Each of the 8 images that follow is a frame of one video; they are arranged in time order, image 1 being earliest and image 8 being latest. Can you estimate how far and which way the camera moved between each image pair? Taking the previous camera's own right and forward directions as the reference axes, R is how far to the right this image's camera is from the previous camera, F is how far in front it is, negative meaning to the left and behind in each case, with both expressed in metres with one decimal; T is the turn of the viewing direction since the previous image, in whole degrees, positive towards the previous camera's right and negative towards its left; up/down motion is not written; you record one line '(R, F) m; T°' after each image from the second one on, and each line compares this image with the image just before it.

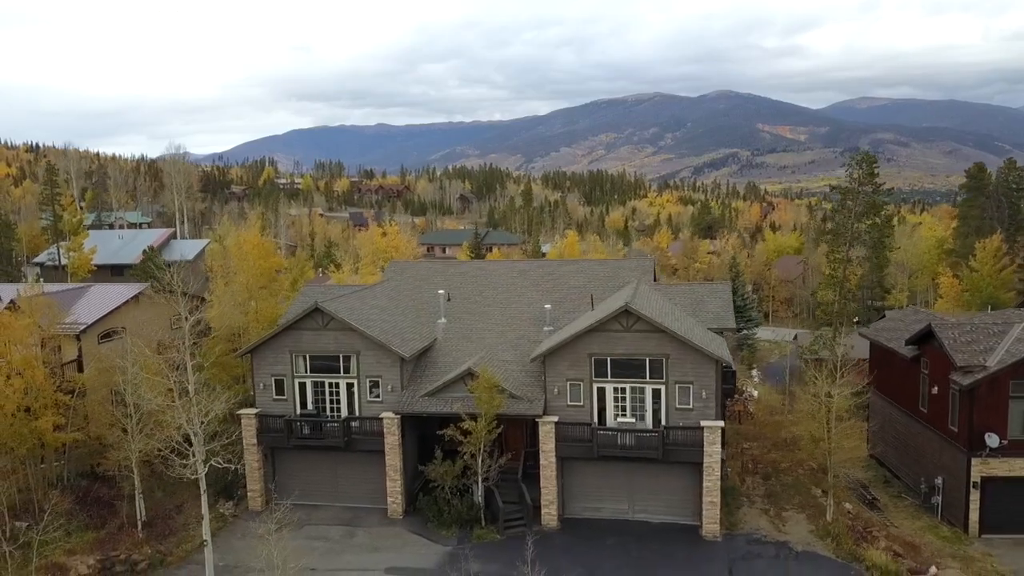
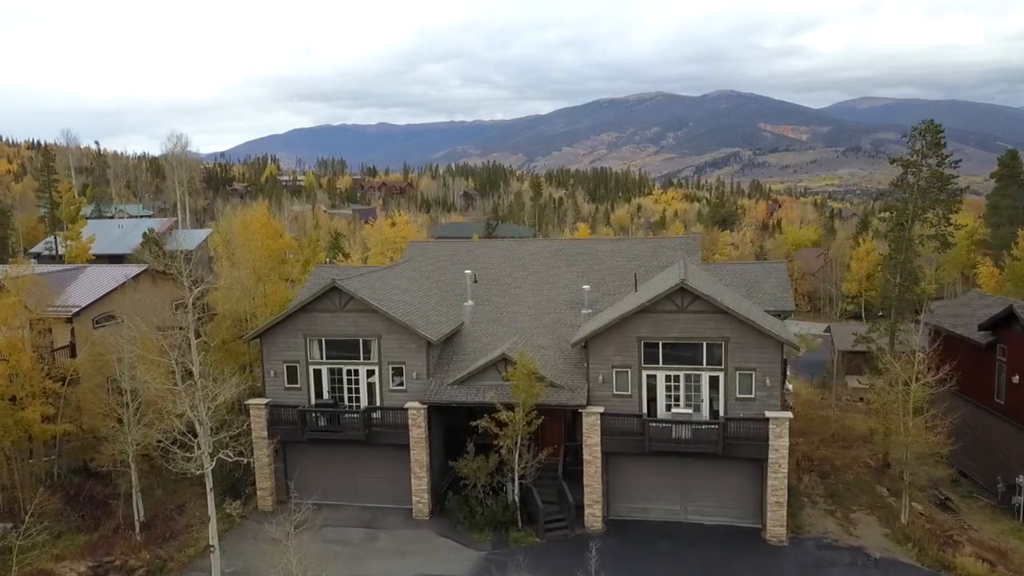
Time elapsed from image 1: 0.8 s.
(-1.4, +3.0) m; 0°
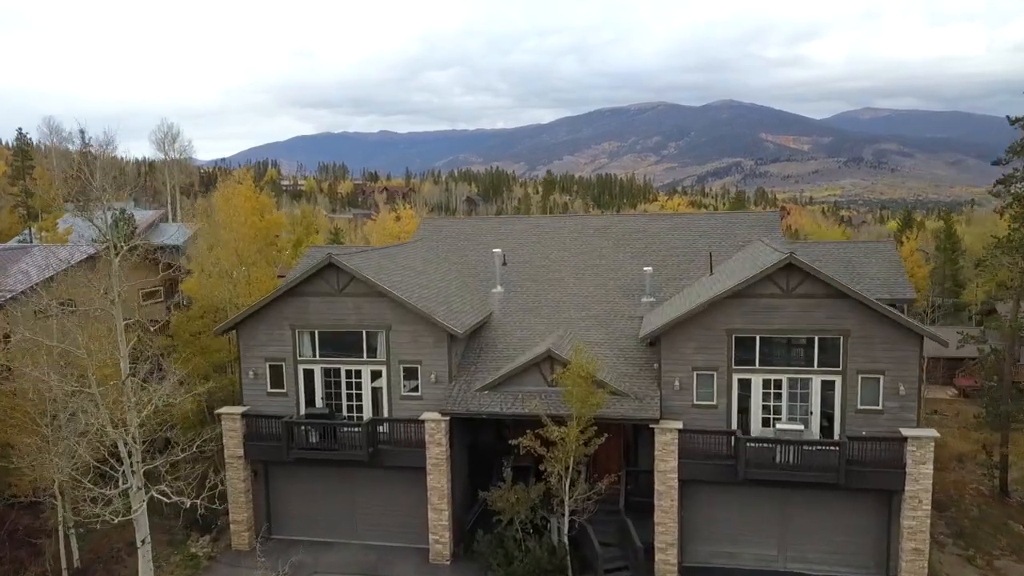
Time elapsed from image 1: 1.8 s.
(-1.3, +6.2) m; 0°
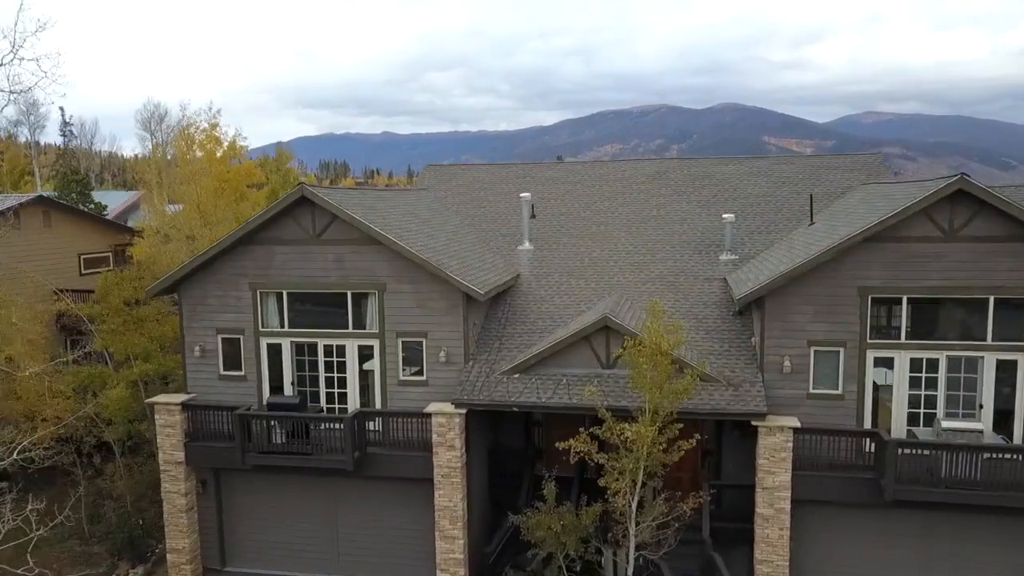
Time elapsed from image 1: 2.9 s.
(-0.8, +5.9) m; 0°
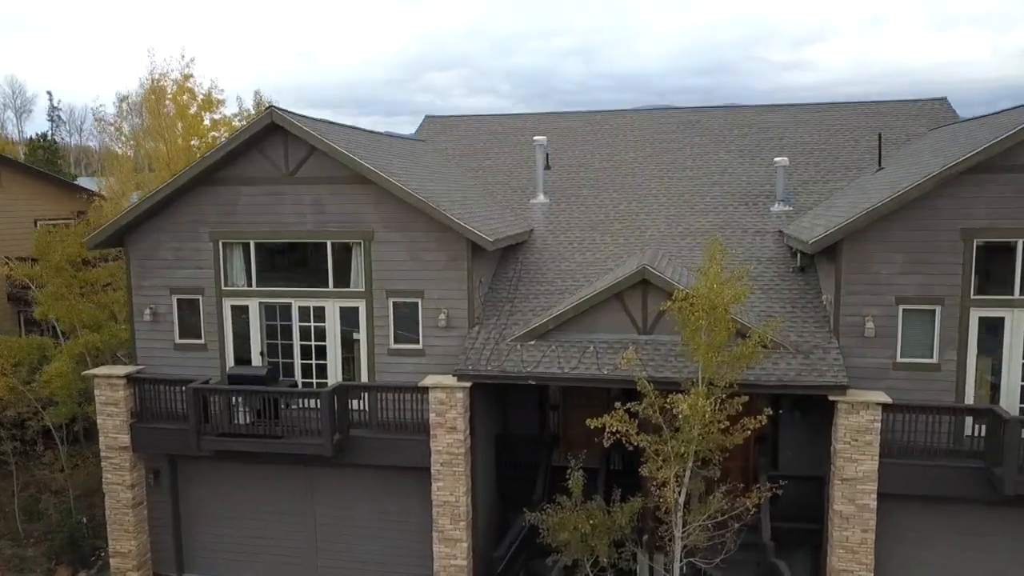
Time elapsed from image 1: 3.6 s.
(-0.3, +2.8) m; 0°
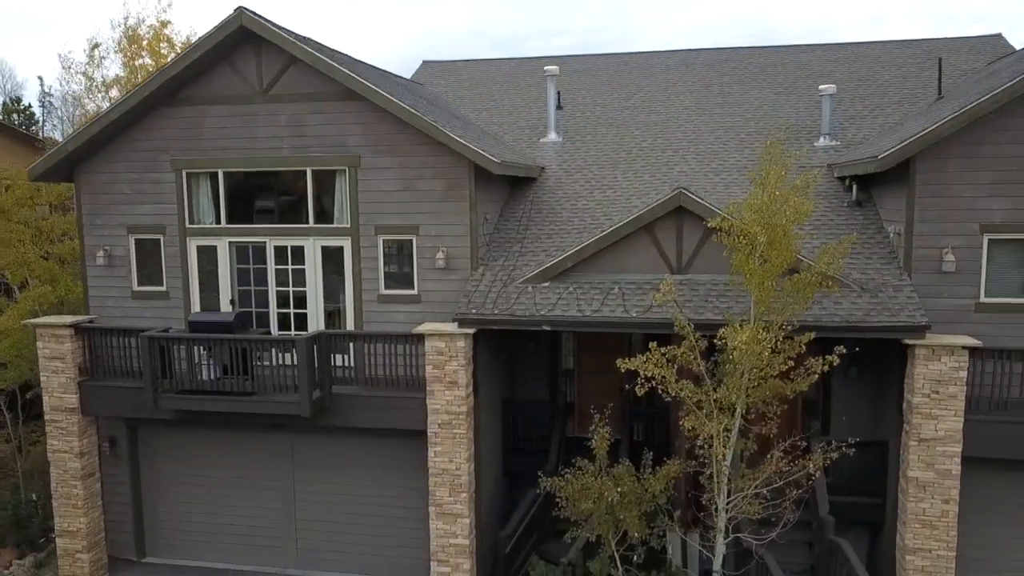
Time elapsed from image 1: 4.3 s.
(-0.2, +1.9) m; 0°
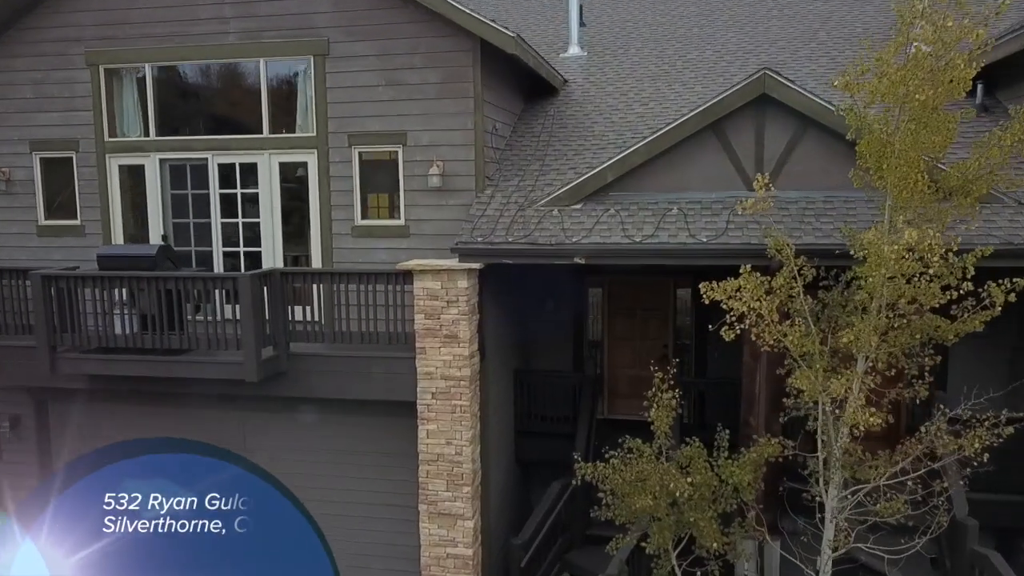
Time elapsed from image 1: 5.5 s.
(-0.2, +2.8) m; 0°
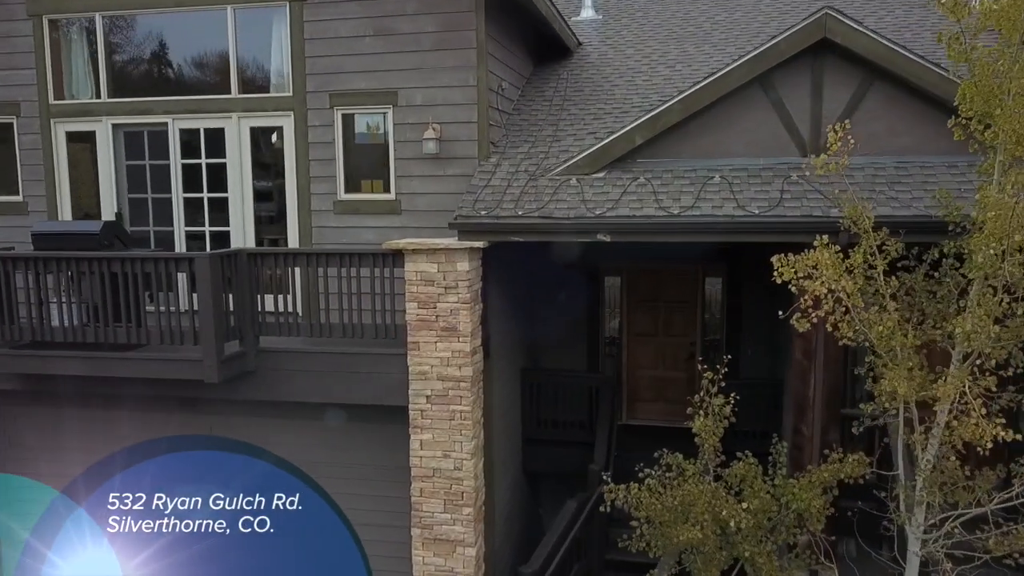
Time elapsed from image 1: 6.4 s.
(-0.1, +1.3) m; 0°
